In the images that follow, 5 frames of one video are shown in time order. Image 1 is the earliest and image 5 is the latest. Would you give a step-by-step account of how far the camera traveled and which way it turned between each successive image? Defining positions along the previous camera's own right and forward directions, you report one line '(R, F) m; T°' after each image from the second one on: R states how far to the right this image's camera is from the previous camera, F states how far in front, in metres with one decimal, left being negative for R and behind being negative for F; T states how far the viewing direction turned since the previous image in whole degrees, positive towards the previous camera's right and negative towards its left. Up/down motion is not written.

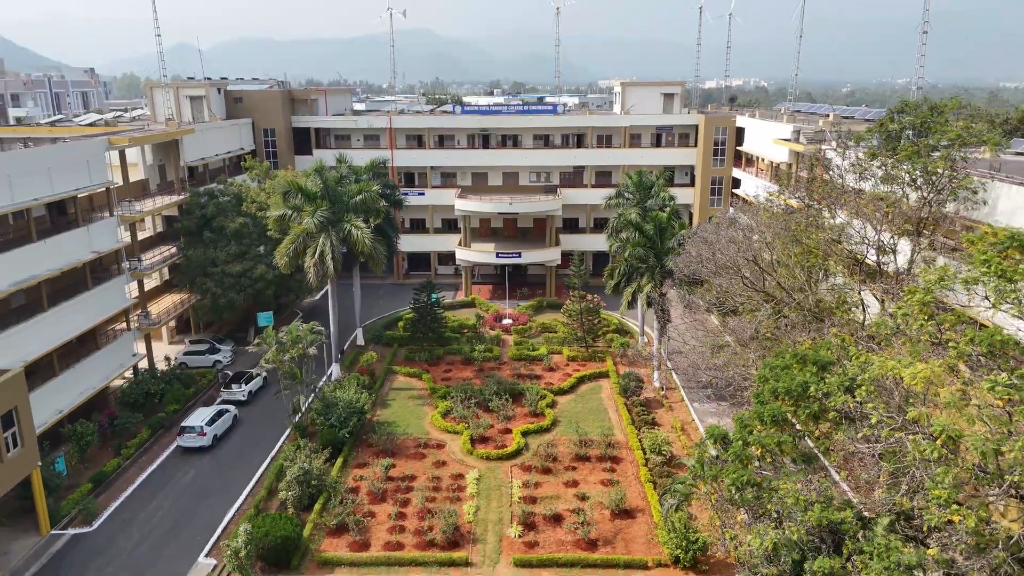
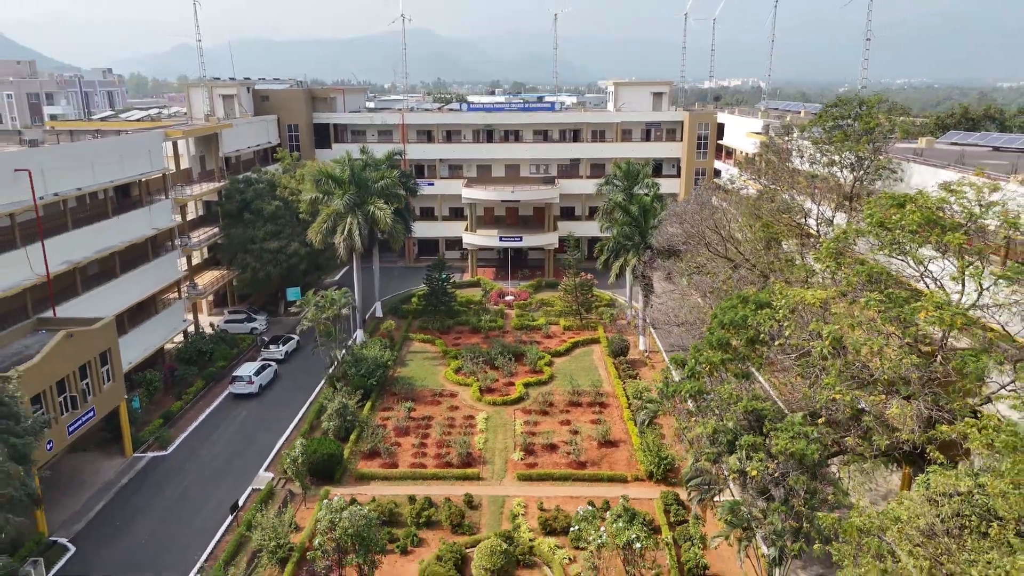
(-0.1, -4.1) m; 0°
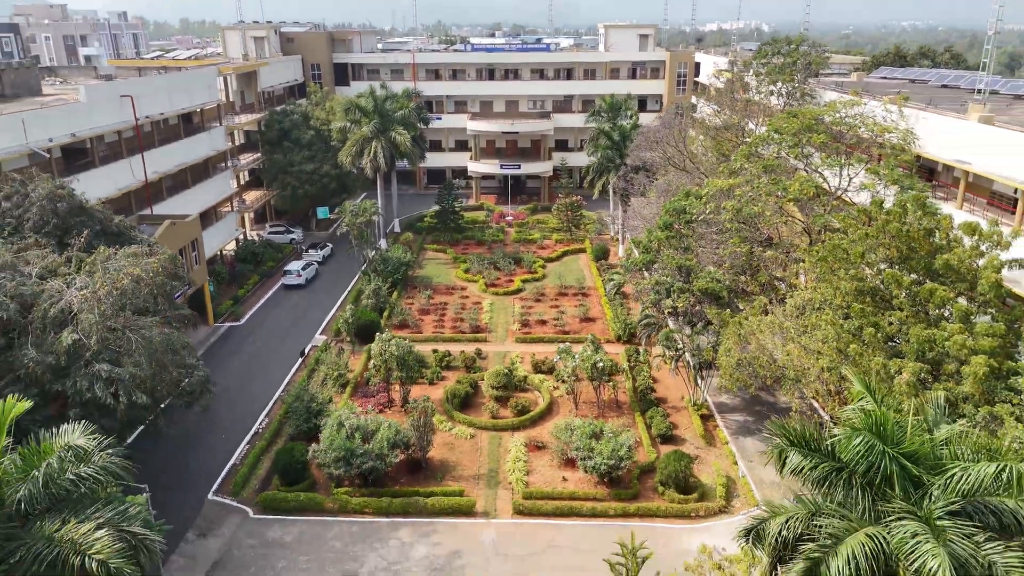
(0.0, -6.4) m; 0°
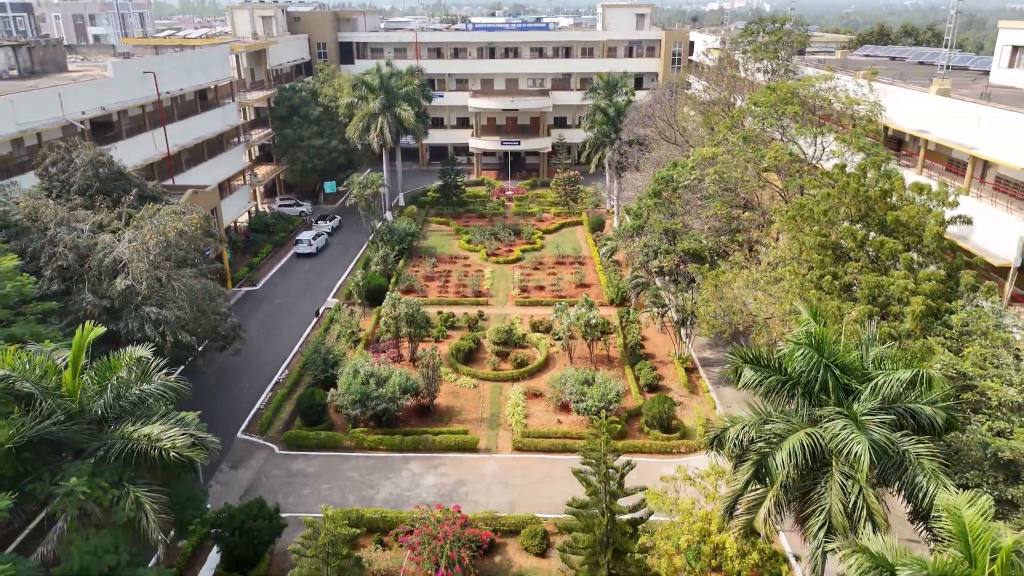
(0.0, -2.0) m; 0°
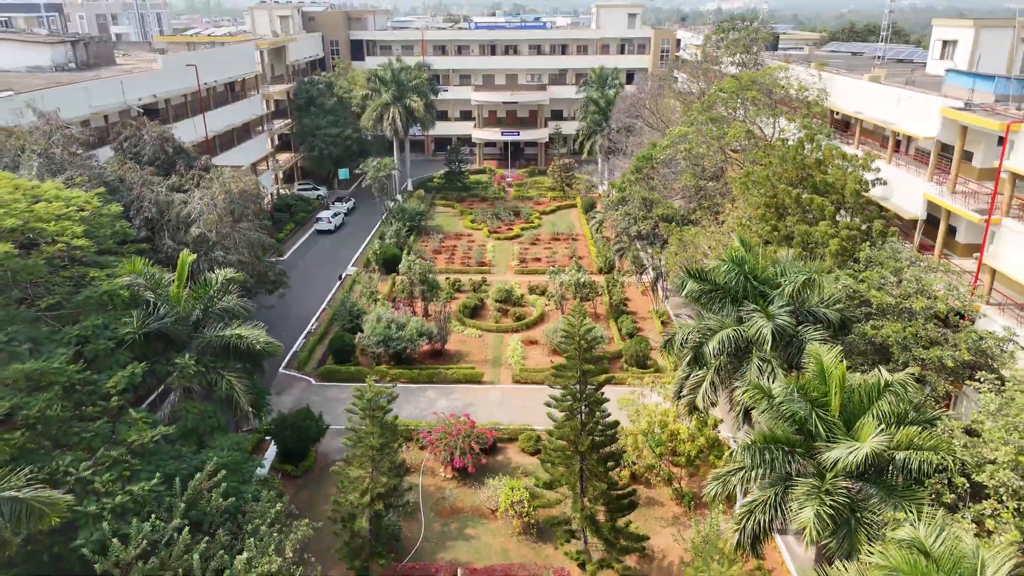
(0.0, -3.9) m; 0°
